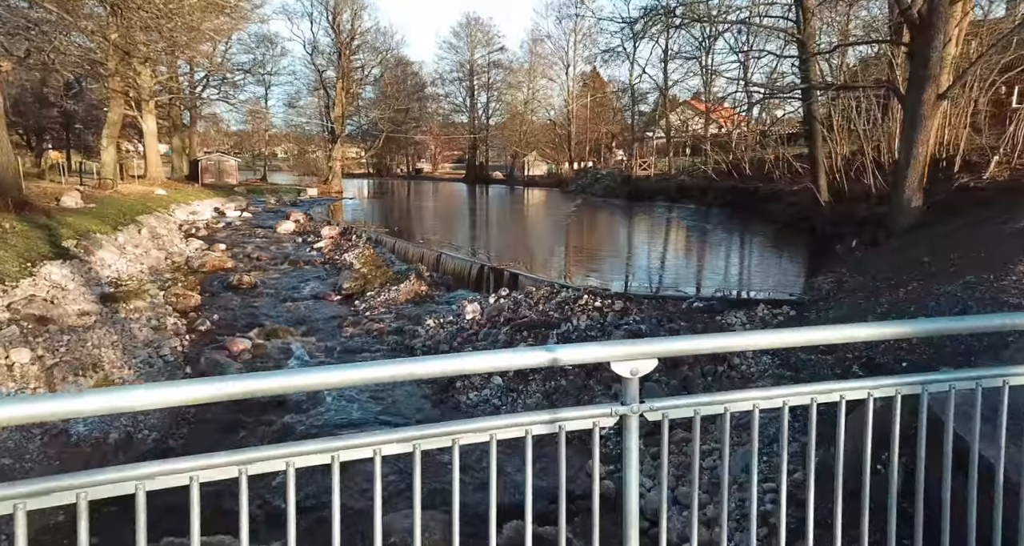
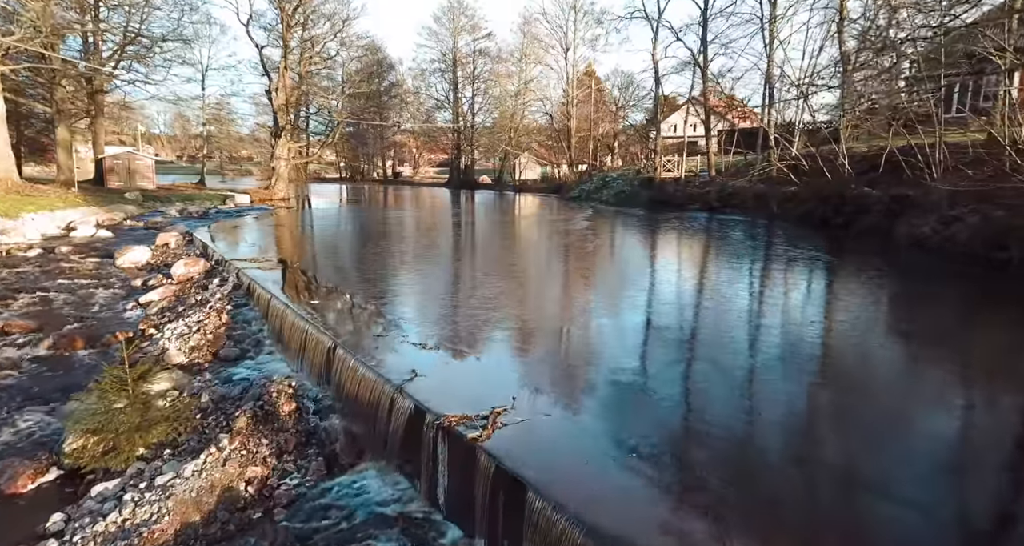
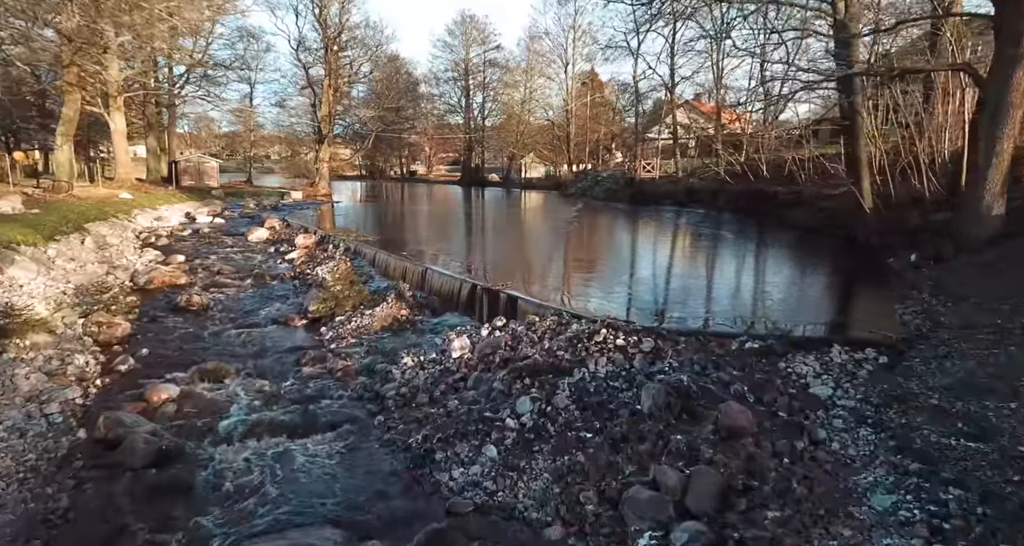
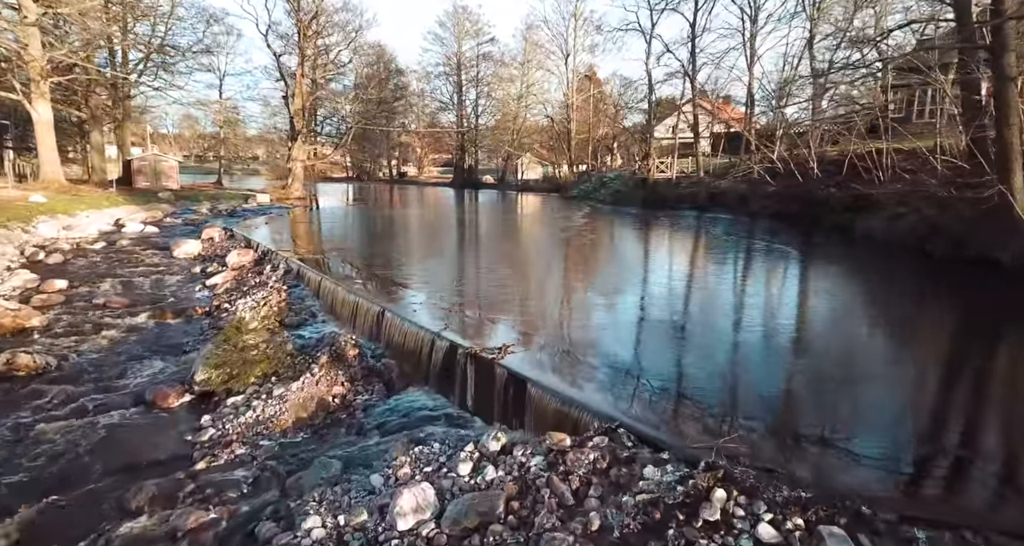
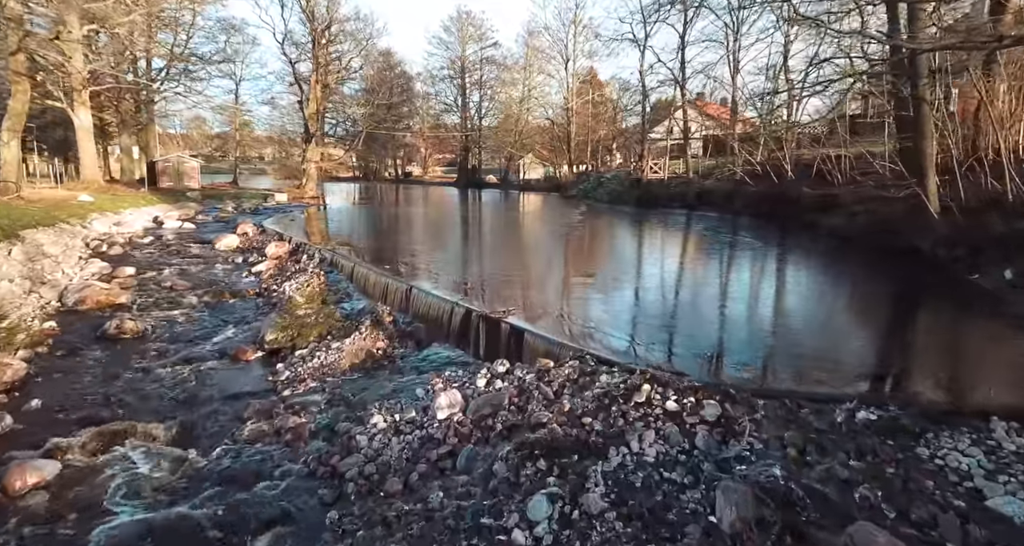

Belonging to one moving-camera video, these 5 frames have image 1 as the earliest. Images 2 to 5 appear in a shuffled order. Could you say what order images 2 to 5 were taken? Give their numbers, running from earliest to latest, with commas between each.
3, 5, 4, 2
